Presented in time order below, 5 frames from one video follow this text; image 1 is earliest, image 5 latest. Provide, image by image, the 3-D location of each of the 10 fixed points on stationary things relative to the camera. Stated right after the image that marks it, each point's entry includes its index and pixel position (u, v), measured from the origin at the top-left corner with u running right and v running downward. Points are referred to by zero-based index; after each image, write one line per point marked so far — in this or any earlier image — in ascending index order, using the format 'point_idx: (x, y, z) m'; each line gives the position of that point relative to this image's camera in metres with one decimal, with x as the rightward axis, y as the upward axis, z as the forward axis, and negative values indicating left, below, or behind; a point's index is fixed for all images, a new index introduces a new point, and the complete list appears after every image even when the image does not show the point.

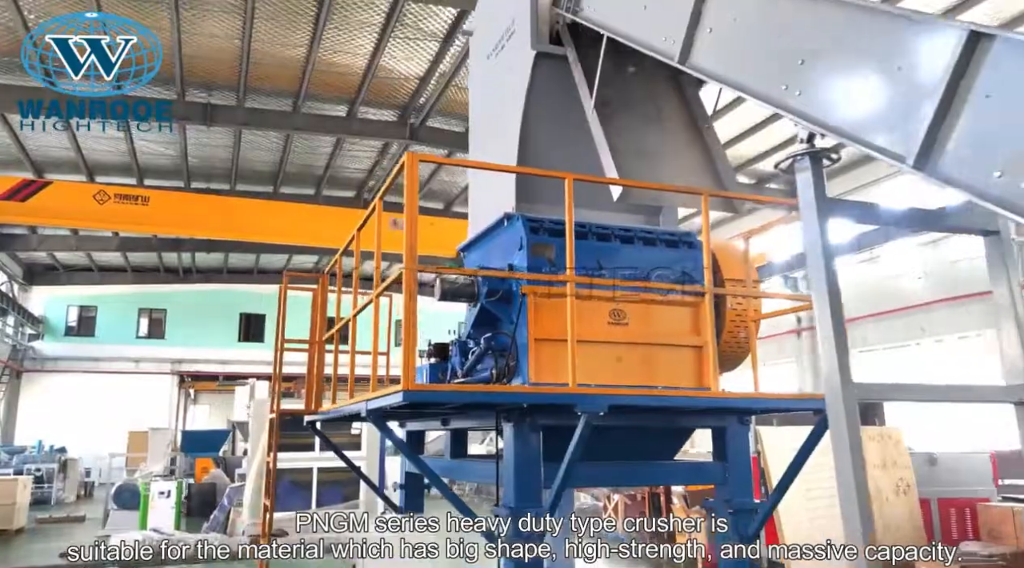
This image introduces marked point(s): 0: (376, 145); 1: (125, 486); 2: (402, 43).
0: (-2.9, +2.5, +14.8) m
1: (-6.3, -3.3, +12.7) m
2: (-1.7, +2.8, +10.0) m
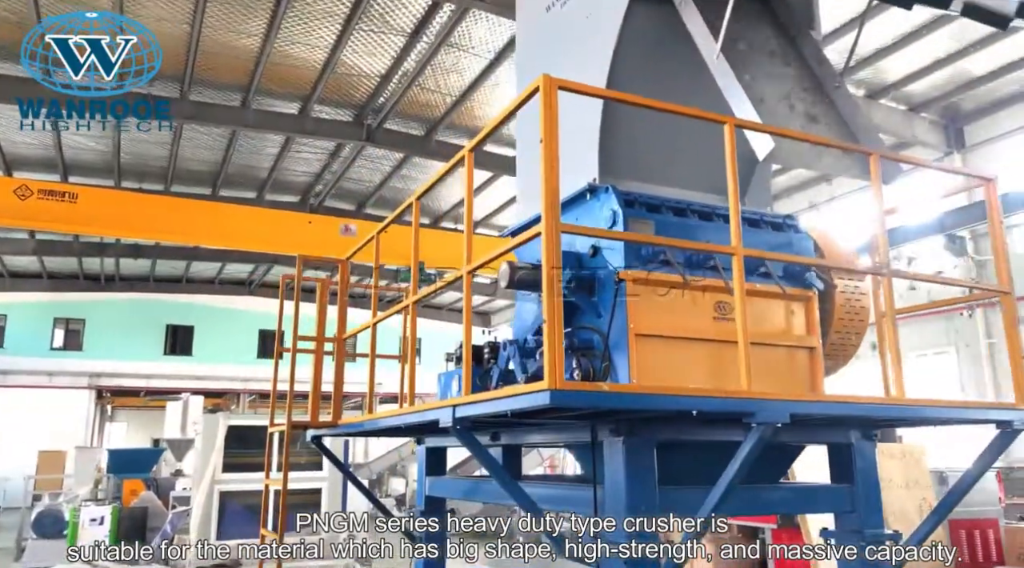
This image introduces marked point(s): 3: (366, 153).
0: (-3.4, +2.4, +13.8) m
1: (-6.7, -3.3, +11.2) m
2: (-1.8, +2.8, +9.1) m
3: (-2.7, +2.3, +13.9) m
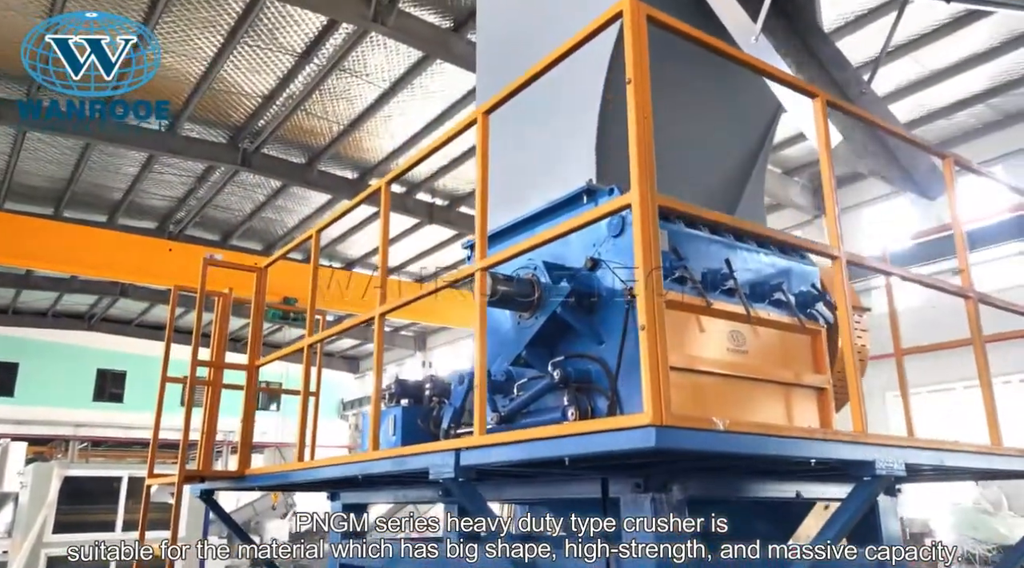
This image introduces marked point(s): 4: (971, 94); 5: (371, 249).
0: (-5.1, +1.8, +12.5) m
1: (-8.1, -3.5, +9.0) m
2: (-2.7, +2.5, +8.2) m
3: (-4.4, +1.7, +12.7) m
4: (+5.2, +2.2, +8.9) m
5: (-2.5, +0.6, +13.6) m
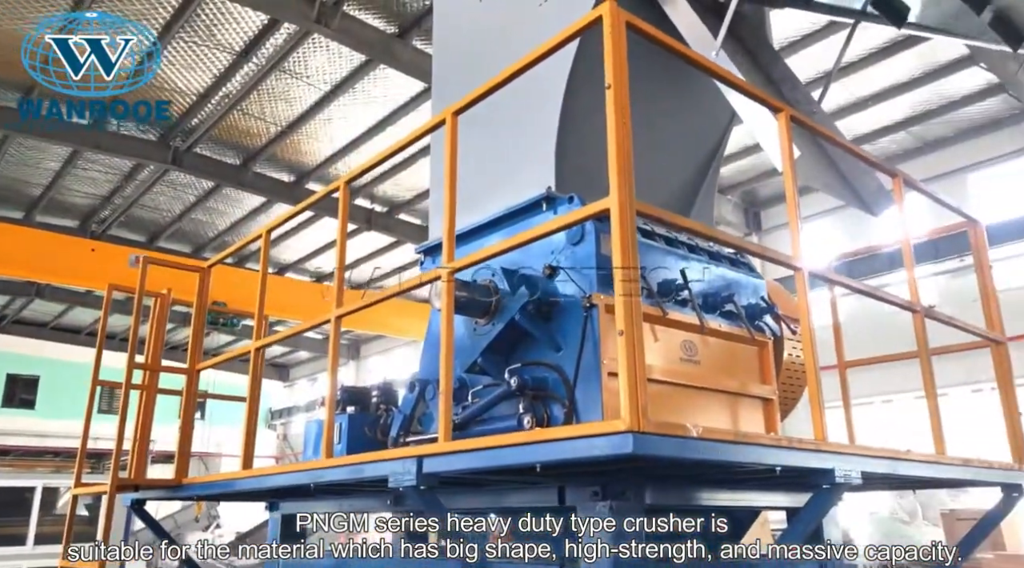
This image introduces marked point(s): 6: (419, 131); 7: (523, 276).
0: (-6.0, +1.8, +12.0) m
1: (-8.8, -3.4, +8.2) m
2: (-3.2, +2.5, +8.0) m
3: (-5.4, +1.7, +12.3) m
4: (+4.6, +1.9, +9.3) m
5: (-3.5, +0.5, +13.4) m
6: (-0.4, +0.6, +3.2) m
7: (0.0, 0.0, +3.0) m
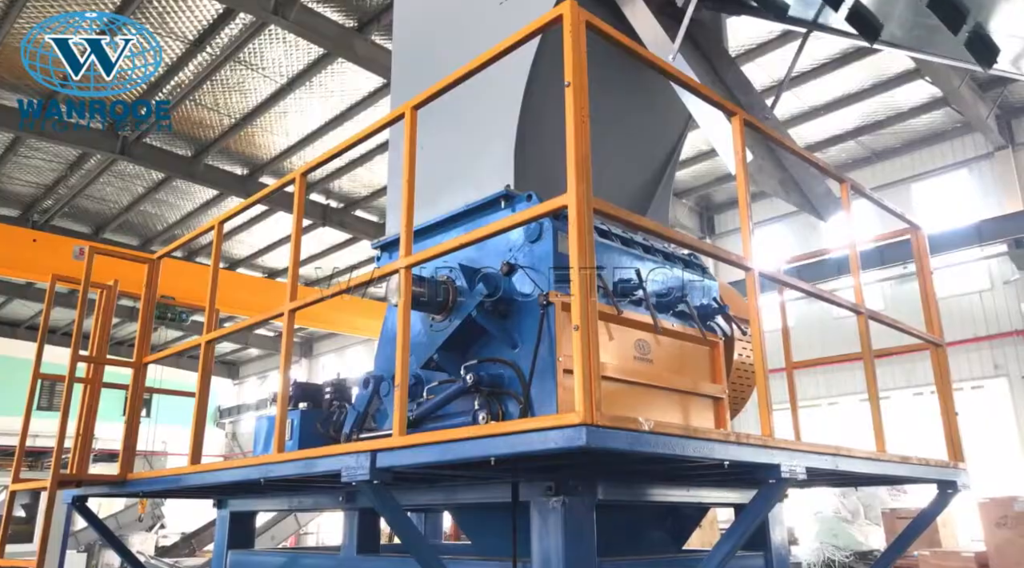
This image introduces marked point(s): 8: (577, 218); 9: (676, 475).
0: (-6.7, +1.9, +11.7) m
1: (-9.3, -3.2, +7.7) m
2: (-3.6, +2.5, +7.8) m
3: (-6.0, +1.8, +12.0) m
4: (+4.1, +1.9, +9.6) m
5: (-4.3, +0.6, +13.1) m
6: (-0.5, +0.6, +3.2) m
7: (-0.1, 0.0, +3.0) m
8: (+0.2, +0.2, +2.1) m
9: (+0.6, -0.7, +3.0) m
